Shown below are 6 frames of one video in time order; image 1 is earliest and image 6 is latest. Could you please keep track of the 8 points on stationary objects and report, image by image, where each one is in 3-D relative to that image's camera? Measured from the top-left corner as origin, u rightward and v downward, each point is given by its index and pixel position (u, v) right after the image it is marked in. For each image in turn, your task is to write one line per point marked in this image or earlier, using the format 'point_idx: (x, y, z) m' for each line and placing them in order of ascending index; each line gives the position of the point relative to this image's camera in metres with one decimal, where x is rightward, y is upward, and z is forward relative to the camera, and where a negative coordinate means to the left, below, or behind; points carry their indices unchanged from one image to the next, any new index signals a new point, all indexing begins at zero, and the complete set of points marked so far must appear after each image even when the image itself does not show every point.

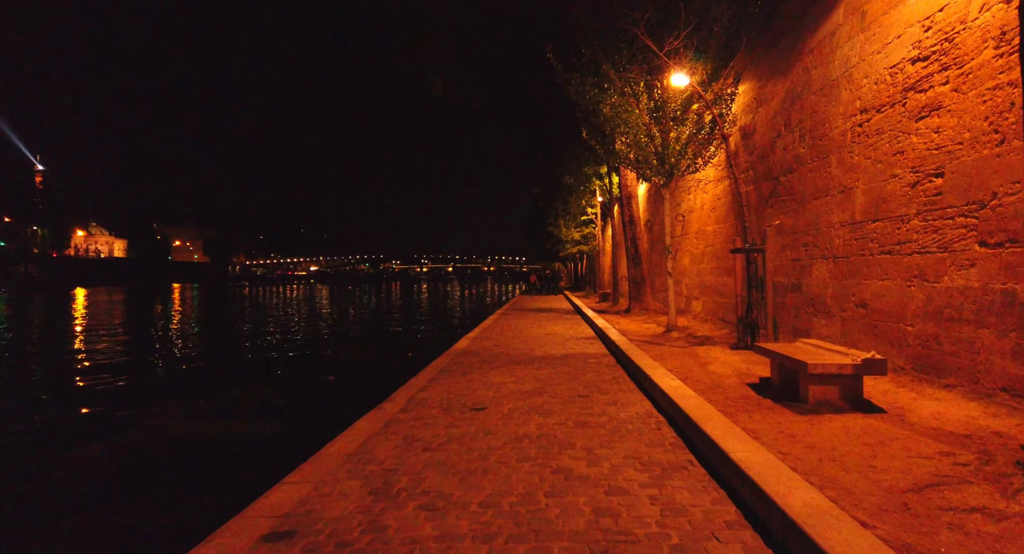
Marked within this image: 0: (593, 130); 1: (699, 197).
0: (+2.2, +4.2, +15.2) m
1: (+5.4, +2.3, +15.5) m
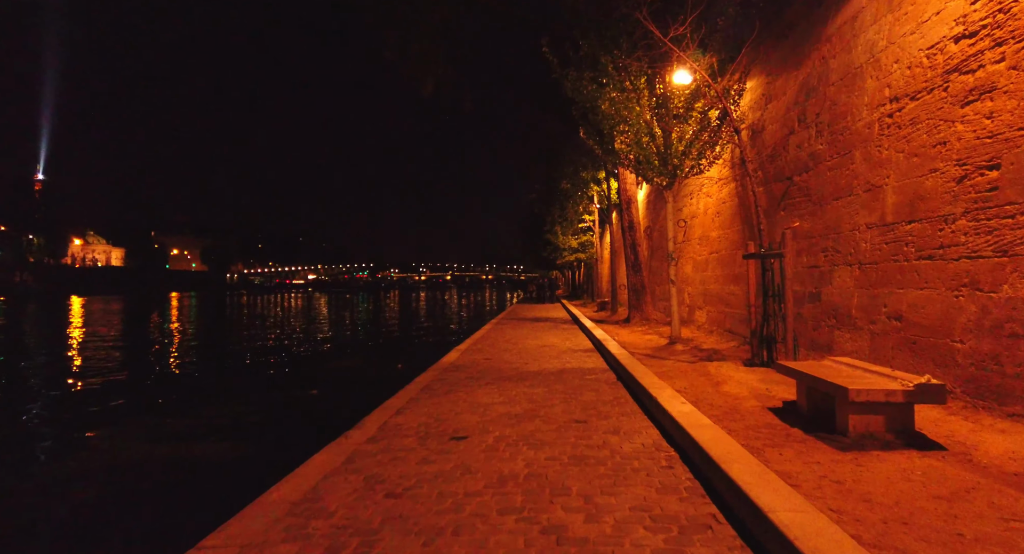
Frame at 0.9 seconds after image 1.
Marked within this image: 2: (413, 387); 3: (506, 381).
0: (+2.1, +4.0, +14.4) m
1: (+5.2, +2.1, +14.7) m
2: (-1.5, -1.7, +8.2) m
3: (-0.1, -1.7, +8.8) m
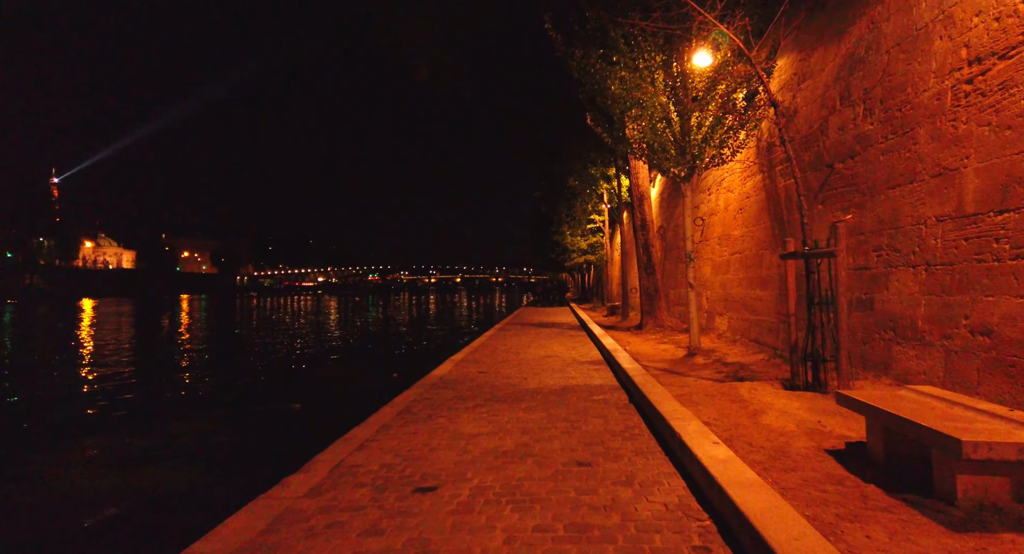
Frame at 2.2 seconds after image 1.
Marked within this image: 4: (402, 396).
0: (+2.1, +3.9, +13.1) m
1: (+5.3, +2.0, +13.3) m
2: (-1.6, -1.8, +7.0) m
3: (-0.2, -1.8, +7.6) m
4: (-1.6, -1.7, +7.8) m
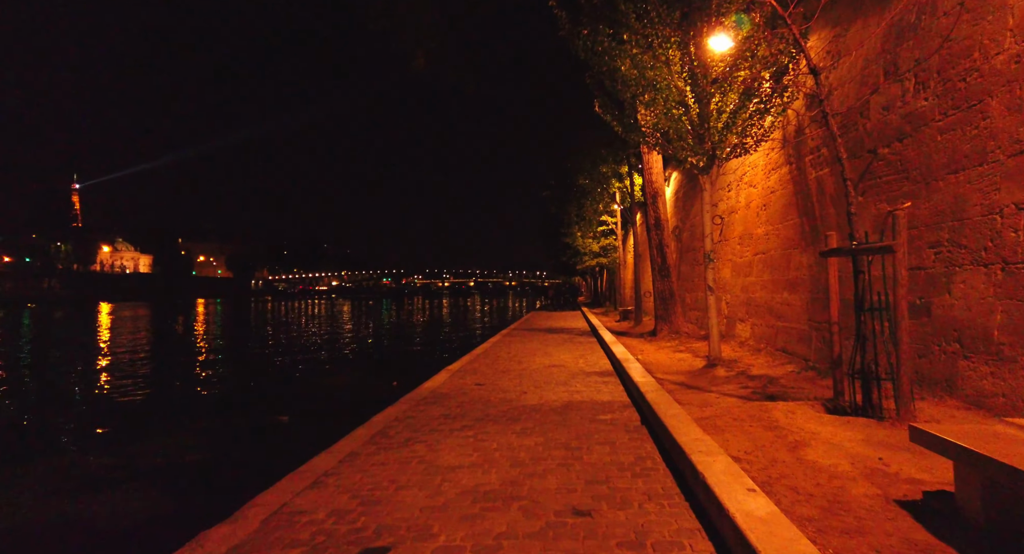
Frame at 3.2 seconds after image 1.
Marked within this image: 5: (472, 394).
0: (+2.1, +3.9, +12.1) m
1: (+5.3, +1.9, +12.3) m
2: (-1.7, -1.8, +6.0) m
3: (-0.3, -1.8, +6.6) m
4: (-1.7, -1.8, +6.9) m
5: (-0.6, -1.9, +8.6) m
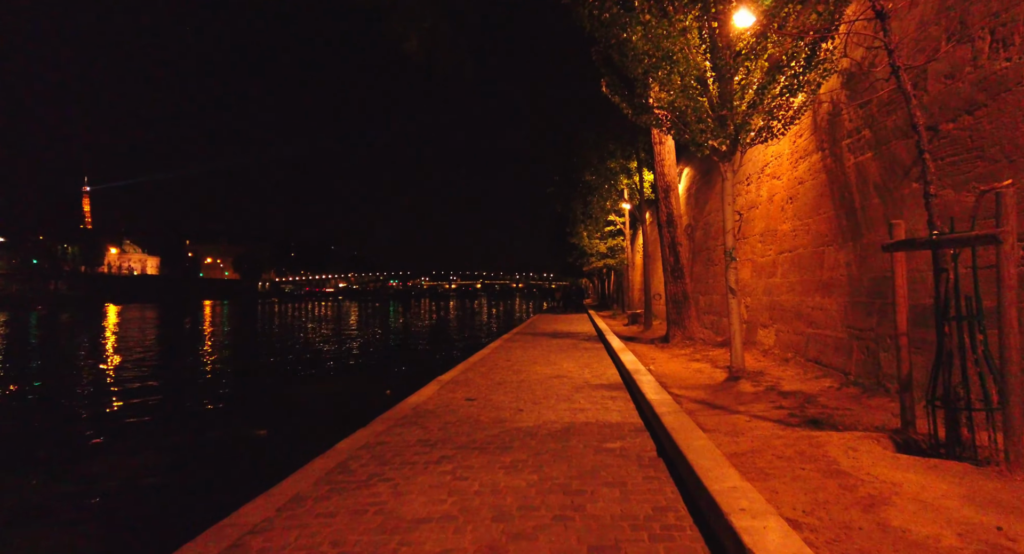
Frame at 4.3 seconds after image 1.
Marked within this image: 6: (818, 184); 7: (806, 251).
0: (+2.1, +3.8, +10.9) m
1: (+5.3, +1.9, +11.1) m
2: (-1.8, -1.8, +4.9) m
3: (-0.4, -1.8, +5.5) m
4: (-1.8, -1.8, +5.8) m
5: (-0.7, -1.9, +7.5) m
6: (+5.2, +1.6, +9.1) m
7: (+5.2, +0.4, +9.5) m
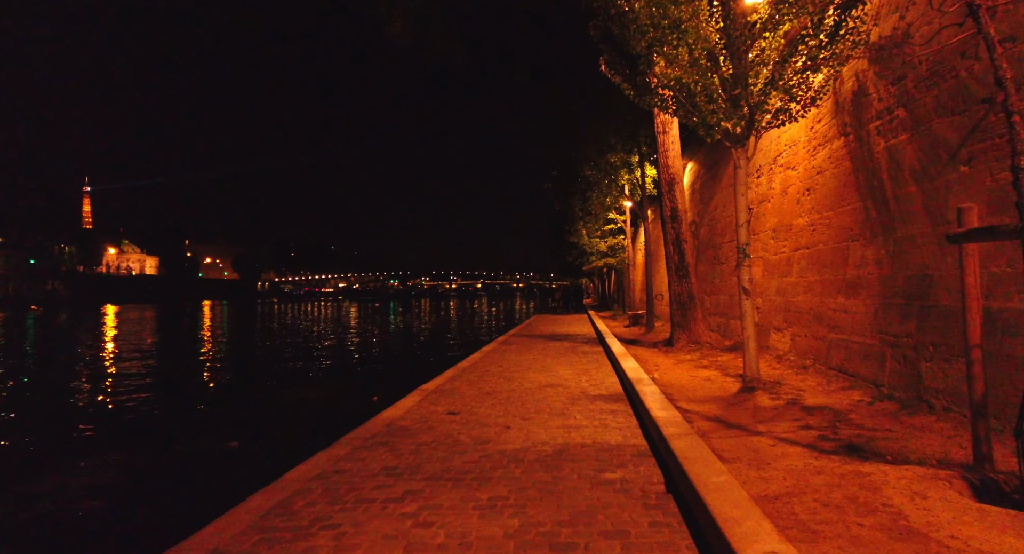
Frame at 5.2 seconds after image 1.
0: (+1.9, +3.9, +10.0) m
1: (+5.1, +1.9, +10.2) m
2: (-2.0, -1.8, +4.0) m
3: (-0.5, -1.8, +4.5) m
4: (-1.9, -1.8, +4.9) m
5: (-0.9, -1.9, +6.6) m
6: (+5.0, +1.6, +8.2) m
7: (+5.0, +0.5, +8.6) m
